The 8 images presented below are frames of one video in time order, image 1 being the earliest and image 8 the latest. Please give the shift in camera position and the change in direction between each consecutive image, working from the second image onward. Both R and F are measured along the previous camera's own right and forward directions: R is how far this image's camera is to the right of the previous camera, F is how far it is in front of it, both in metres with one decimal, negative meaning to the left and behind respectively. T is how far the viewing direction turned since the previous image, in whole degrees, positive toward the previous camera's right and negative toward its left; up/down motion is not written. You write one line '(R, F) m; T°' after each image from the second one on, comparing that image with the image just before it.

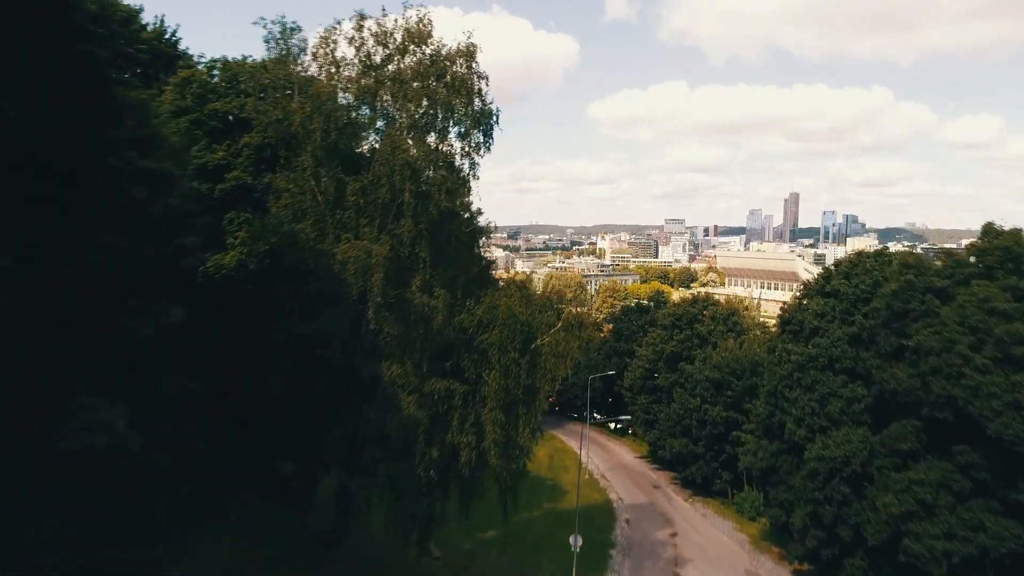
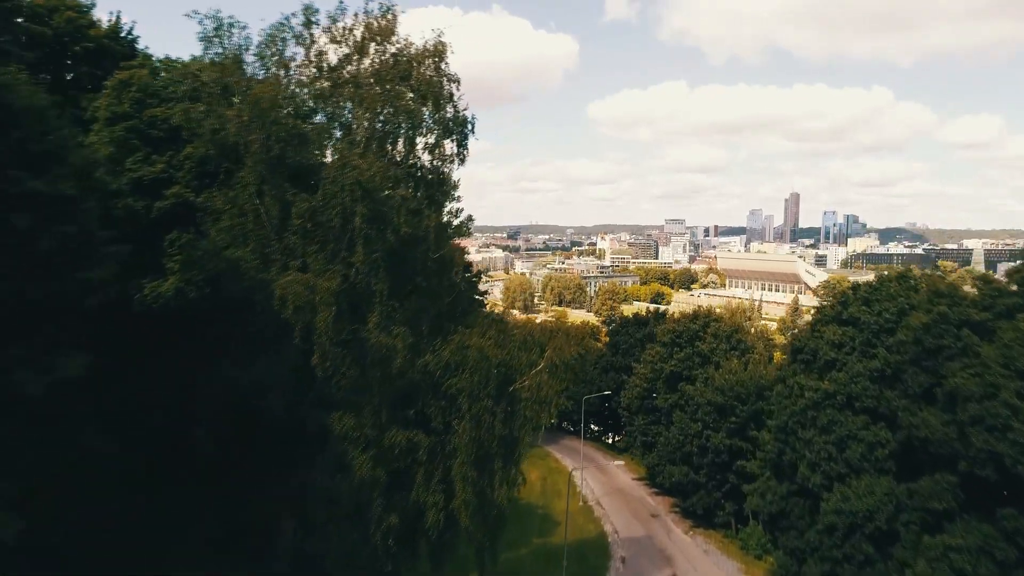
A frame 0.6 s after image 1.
(+0.3, +1.3) m; 0°
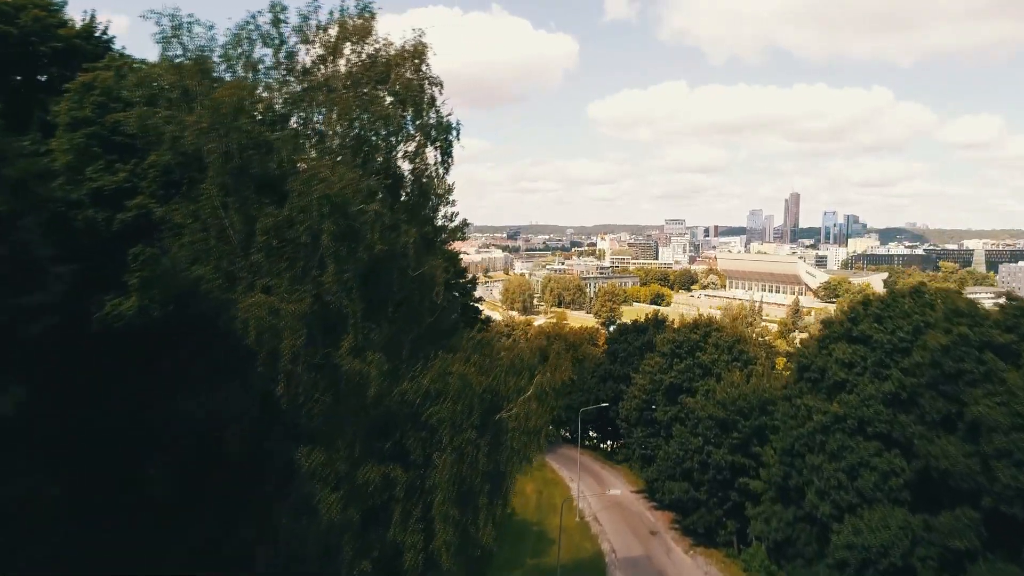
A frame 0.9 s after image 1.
(+0.2, +0.6) m; 0°
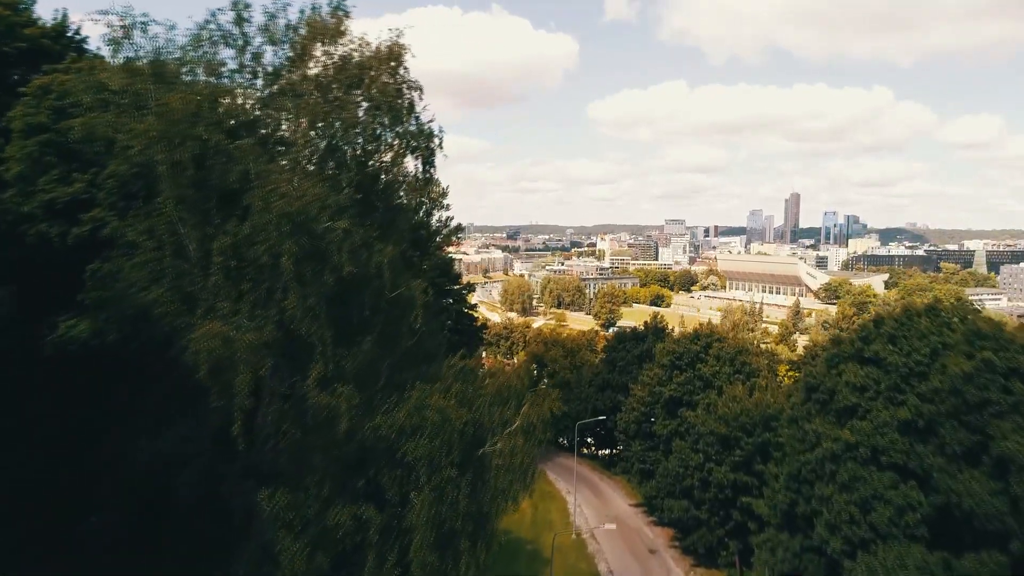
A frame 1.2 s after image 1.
(+0.2, +0.6) m; 0°
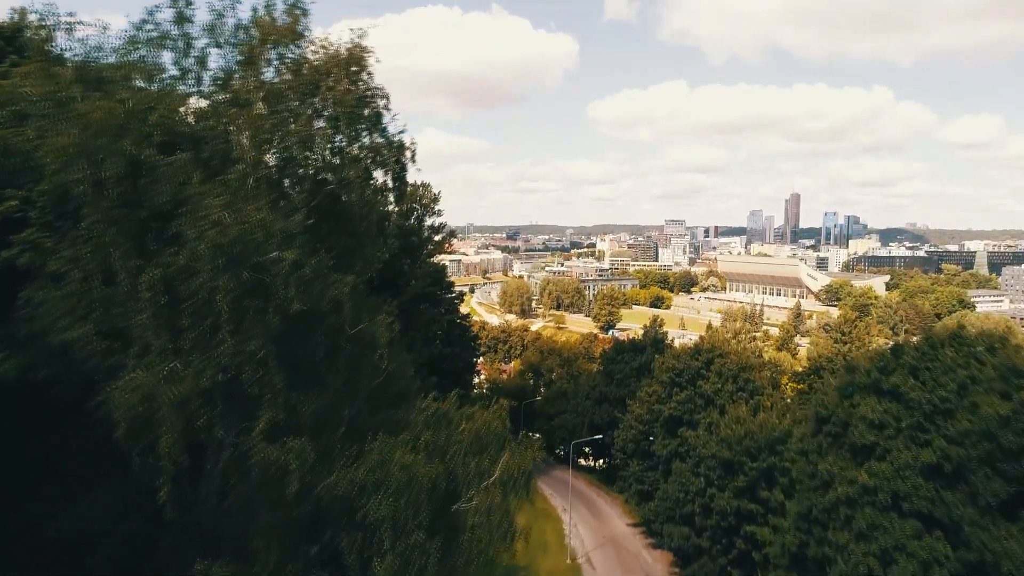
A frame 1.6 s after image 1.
(+0.2, +0.8) m; 0°
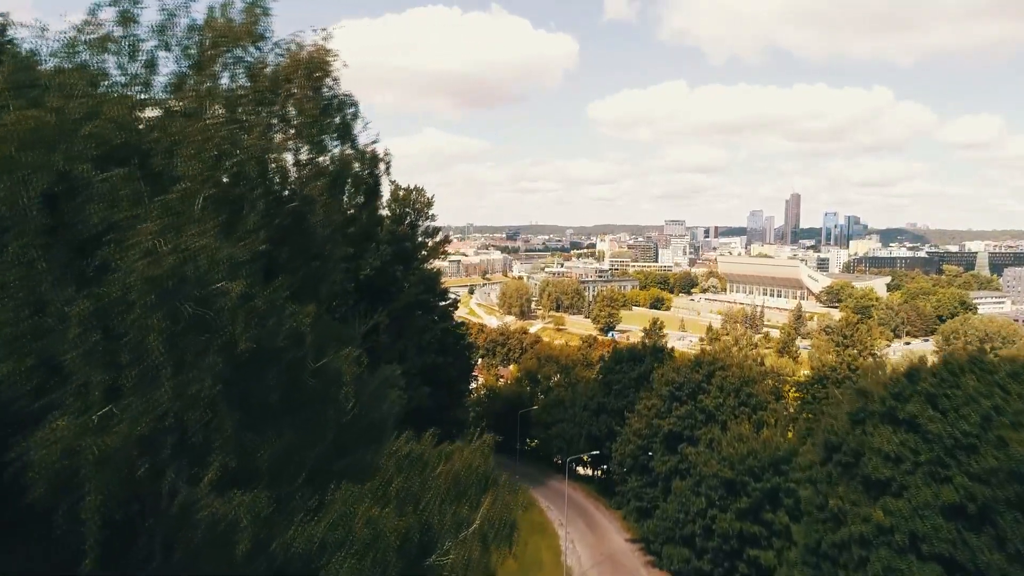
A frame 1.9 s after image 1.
(+0.2, +0.6) m; 0°
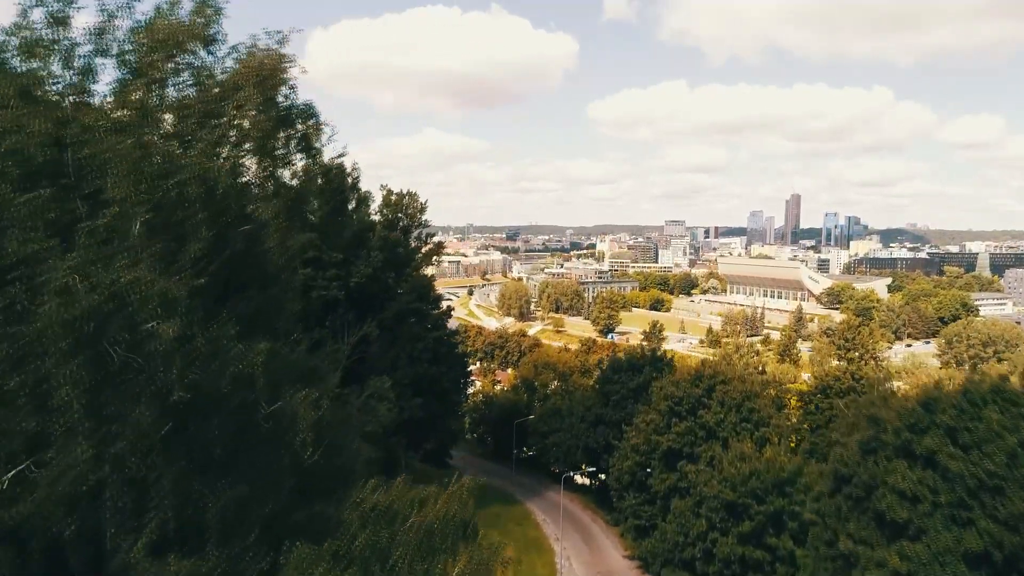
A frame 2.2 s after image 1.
(+0.2, +0.6) m; 0°
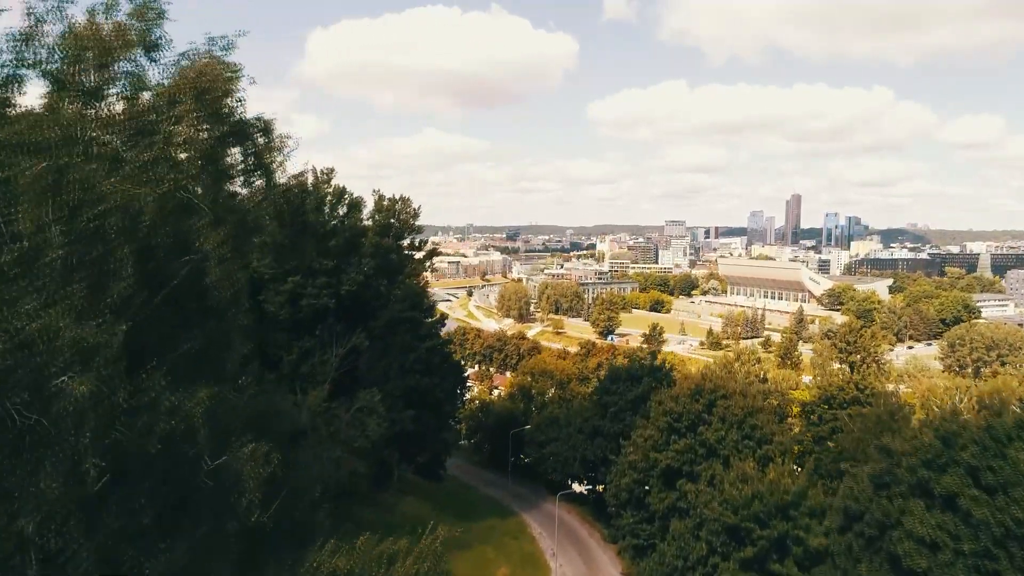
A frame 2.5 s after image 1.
(+0.2, +0.6) m; 0°
